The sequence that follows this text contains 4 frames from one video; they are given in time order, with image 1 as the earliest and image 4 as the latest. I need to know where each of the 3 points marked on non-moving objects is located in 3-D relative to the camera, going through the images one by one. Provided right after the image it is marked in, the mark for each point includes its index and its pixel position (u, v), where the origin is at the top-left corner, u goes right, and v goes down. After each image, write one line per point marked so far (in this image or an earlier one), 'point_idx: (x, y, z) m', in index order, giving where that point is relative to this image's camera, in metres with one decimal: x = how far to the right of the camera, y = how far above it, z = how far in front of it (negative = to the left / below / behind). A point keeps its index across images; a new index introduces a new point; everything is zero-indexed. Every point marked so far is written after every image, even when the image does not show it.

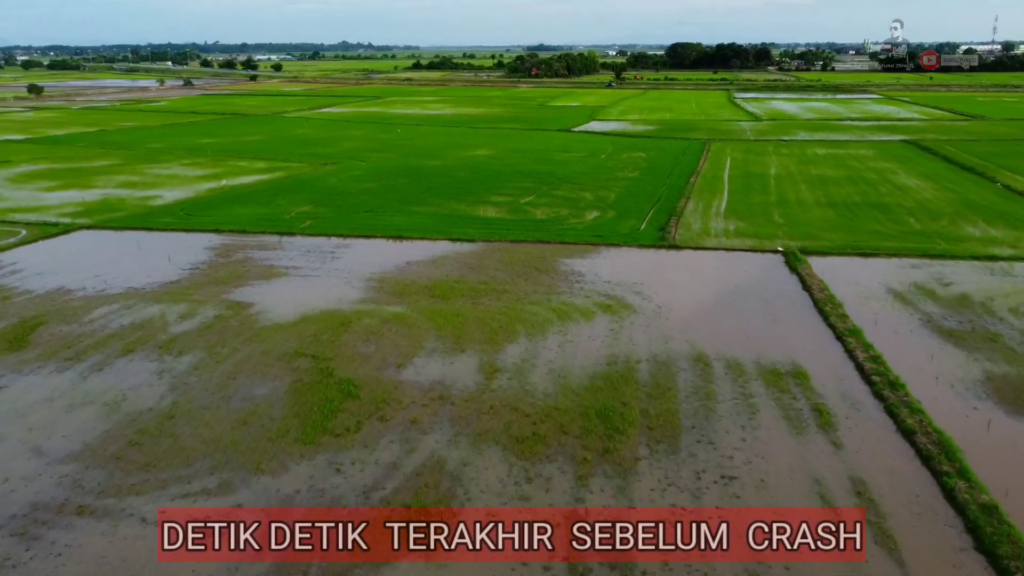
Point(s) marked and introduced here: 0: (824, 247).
0: (+6.5, +0.8, +16.9) m
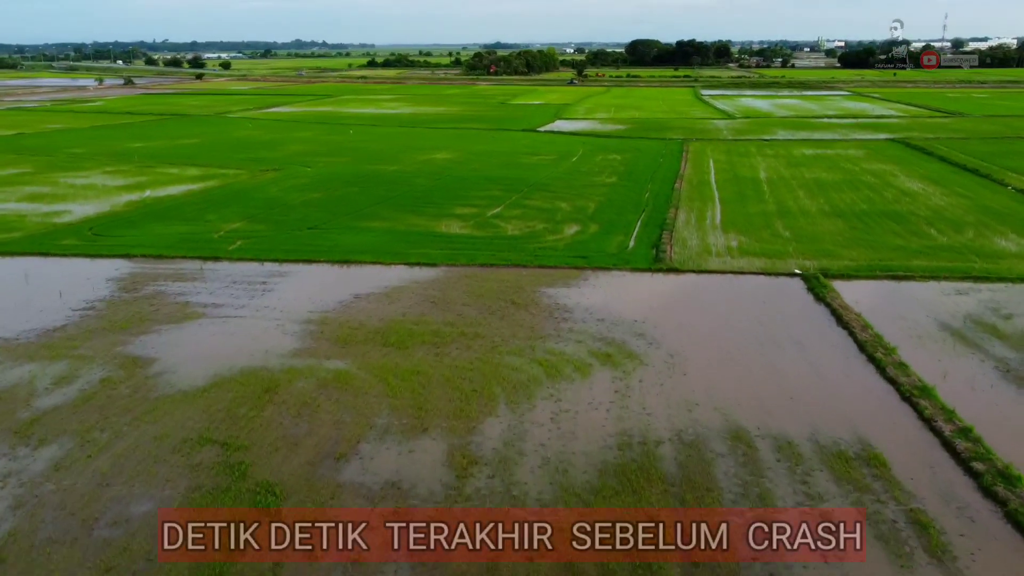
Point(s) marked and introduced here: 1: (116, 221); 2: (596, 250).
0: (+6.0, +0.3, +14.5) m
1: (-9.3, +1.6, +19.2) m
2: (+1.7, +0.8, +16.0) m
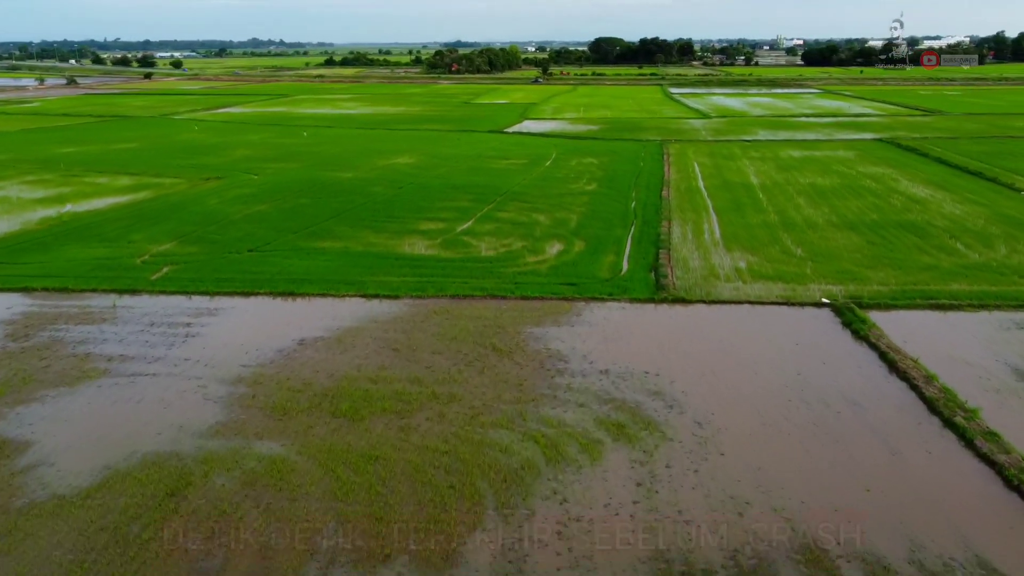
0: (+5.7, -0.1, +12.4) m
1: (-9.9, +0.9, +16.4) m
2: (+1.3, +0.2, +13.8) m
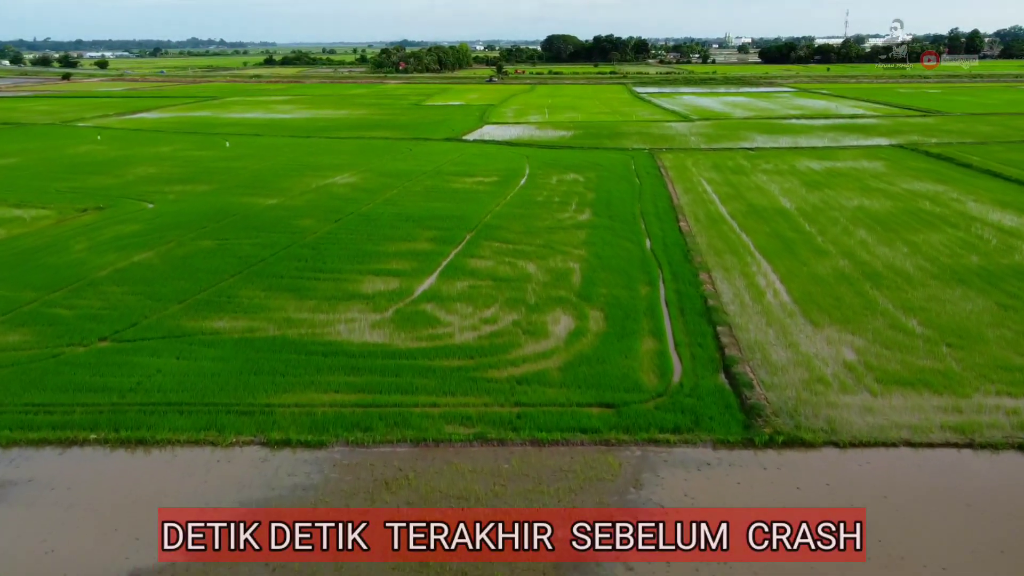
0: (+5.7, -1.3, +7.8) m
1: (-10.1, -0.6, +10.8) m
2: (+1.2, -1.0, +8.8) m
